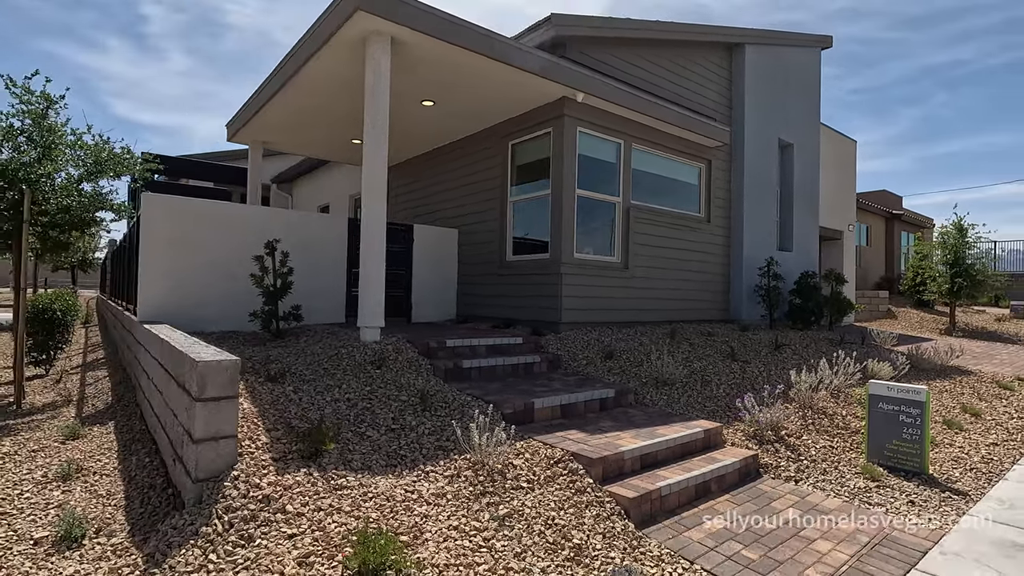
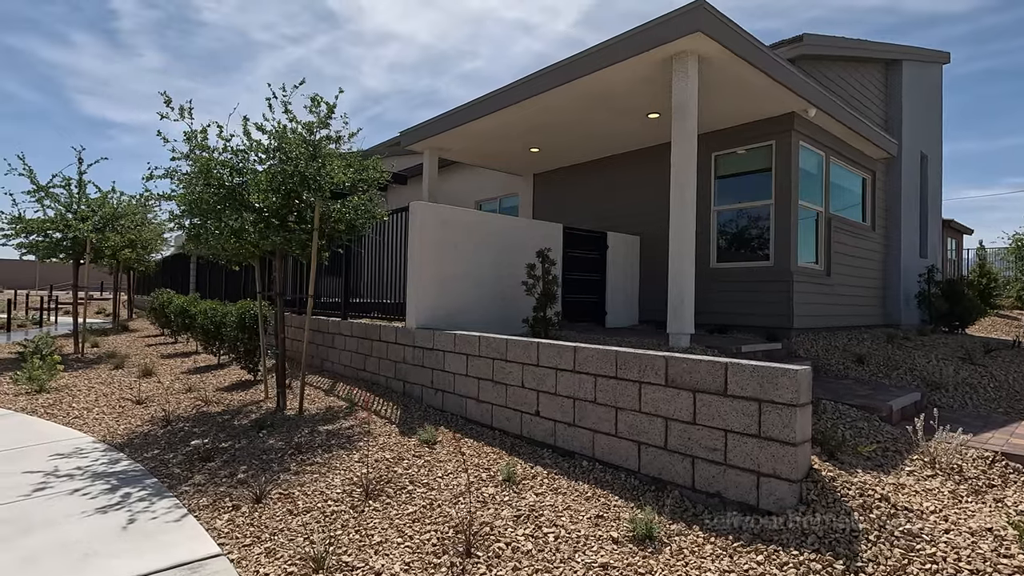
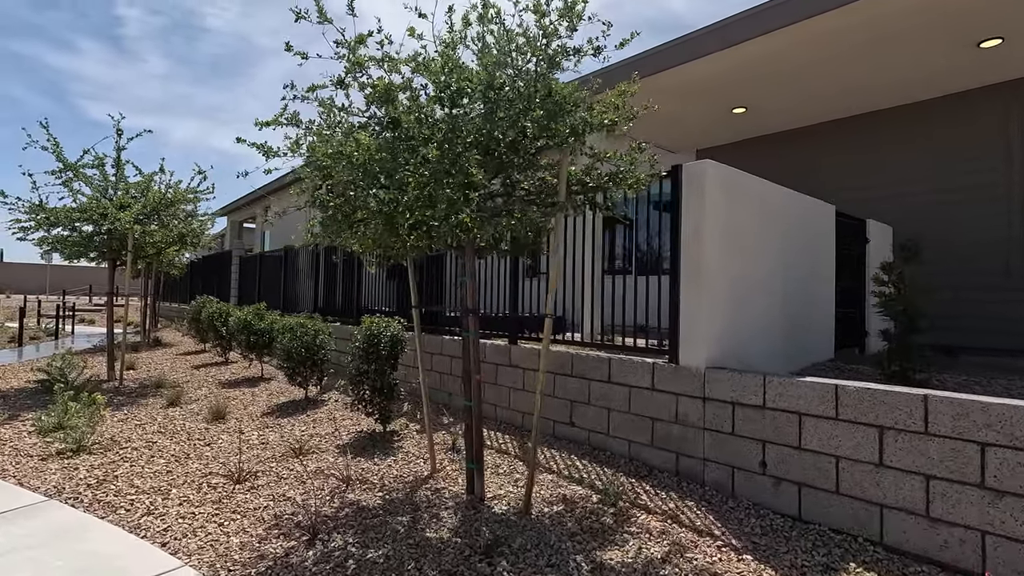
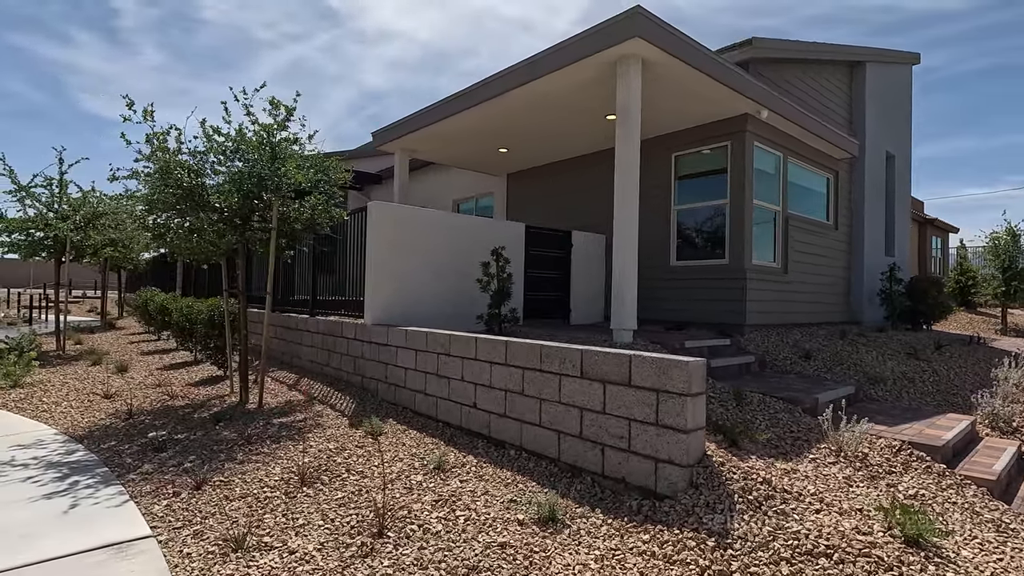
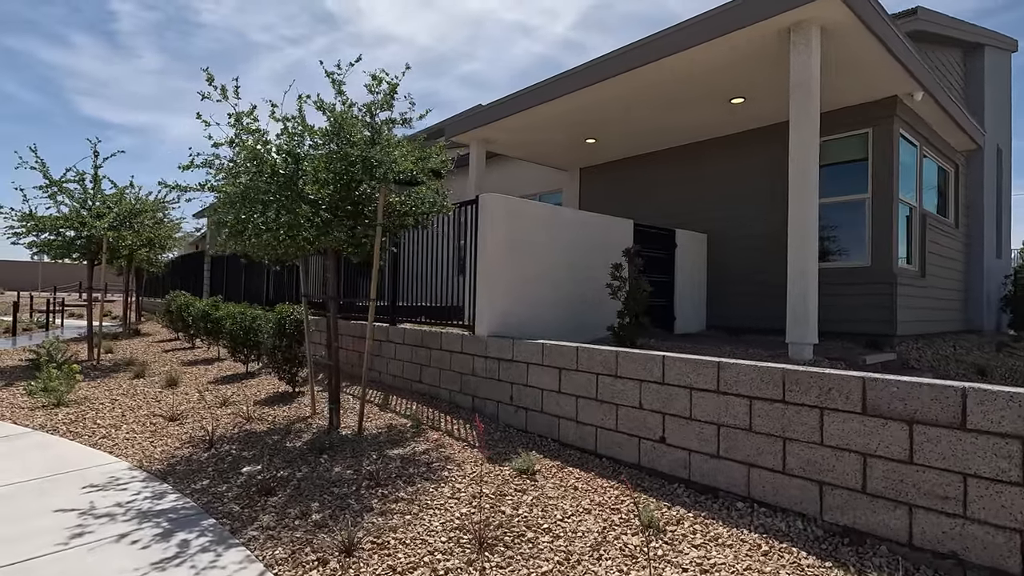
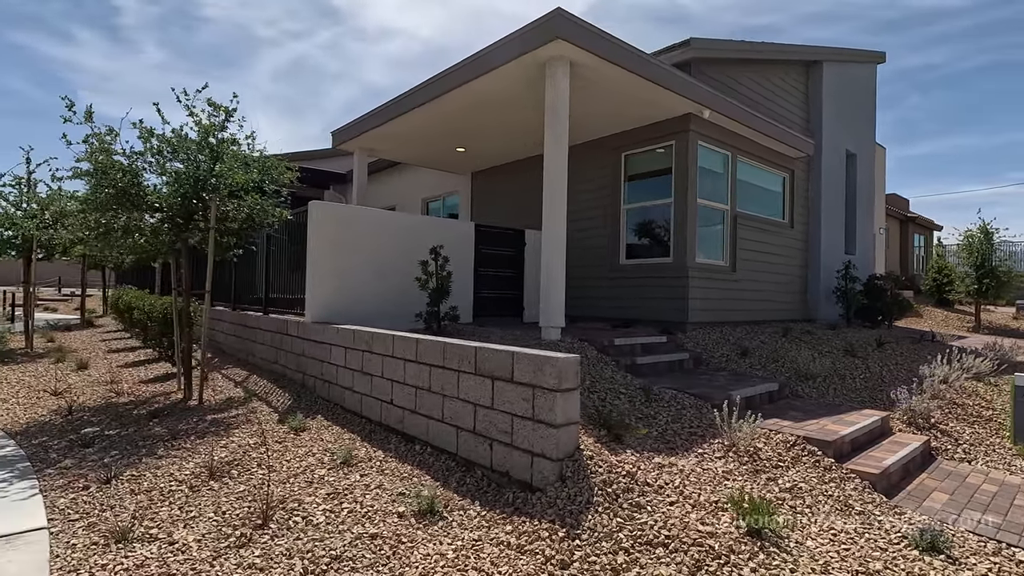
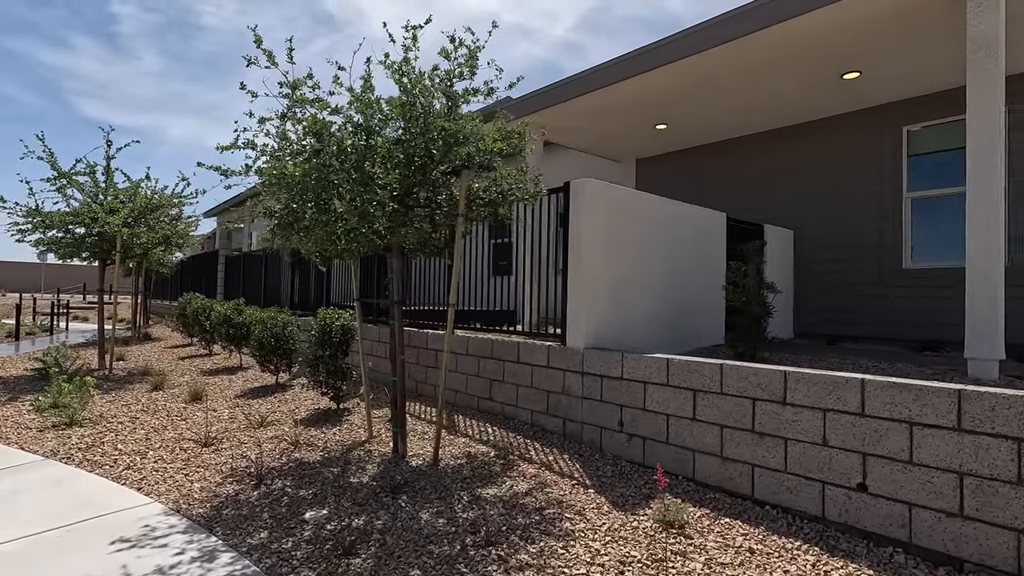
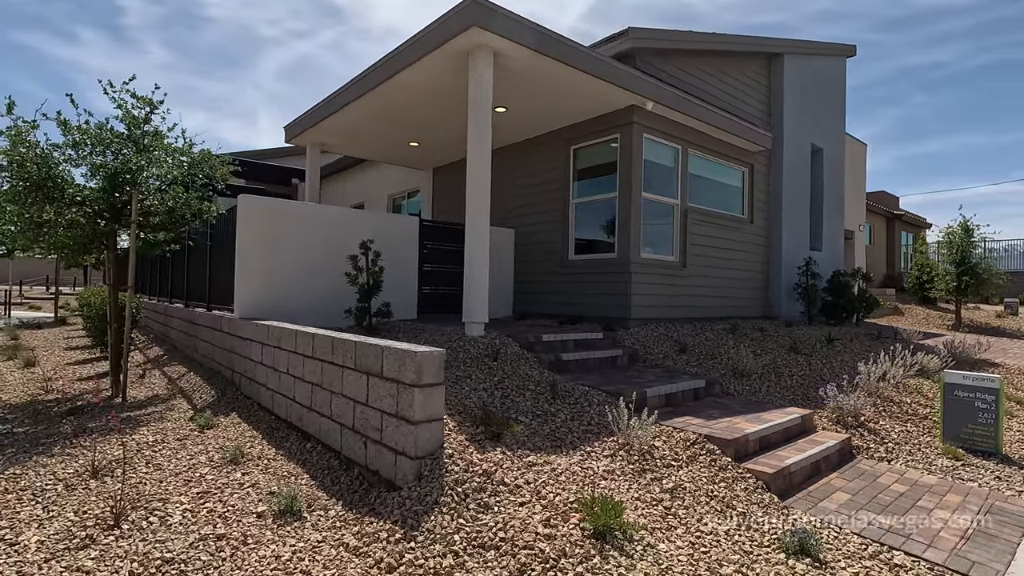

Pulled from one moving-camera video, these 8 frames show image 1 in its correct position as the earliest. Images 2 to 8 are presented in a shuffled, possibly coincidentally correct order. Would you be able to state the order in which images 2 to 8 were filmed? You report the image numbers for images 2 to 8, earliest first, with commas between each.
8, 6, 4, 2, 5, 7, 3
